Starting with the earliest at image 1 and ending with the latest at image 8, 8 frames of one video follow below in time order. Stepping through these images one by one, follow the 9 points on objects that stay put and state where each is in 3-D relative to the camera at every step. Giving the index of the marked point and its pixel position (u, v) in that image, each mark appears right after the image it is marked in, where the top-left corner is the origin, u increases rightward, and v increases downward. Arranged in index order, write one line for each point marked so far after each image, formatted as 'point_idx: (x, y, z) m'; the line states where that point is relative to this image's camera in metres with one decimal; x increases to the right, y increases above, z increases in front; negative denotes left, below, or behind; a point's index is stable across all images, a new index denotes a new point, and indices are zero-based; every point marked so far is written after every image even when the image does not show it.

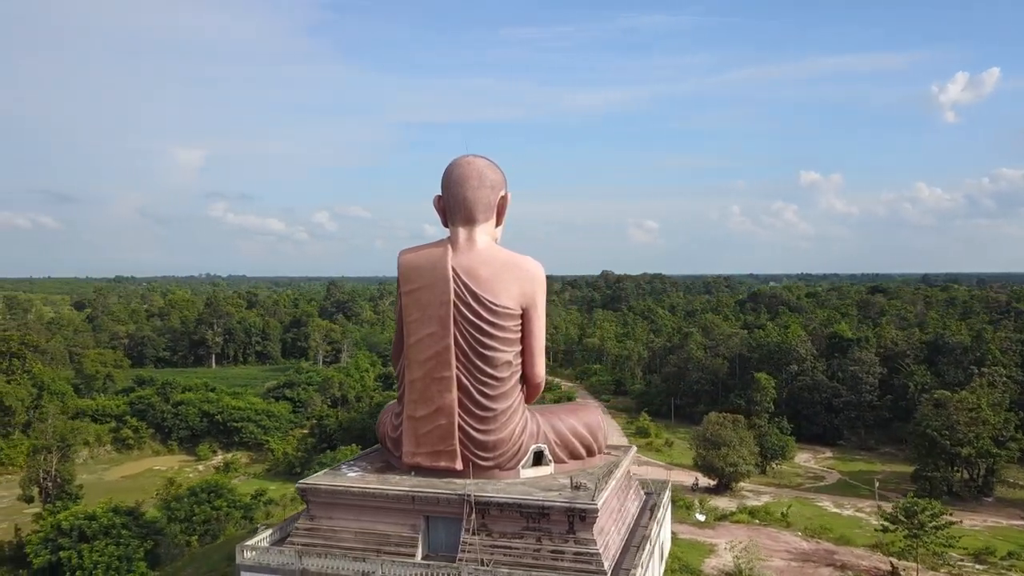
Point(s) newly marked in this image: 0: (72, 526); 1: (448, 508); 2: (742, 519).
0: (-7.6, -4.1, +11.7) m
1: (-0.9, -2.9, +8.8) m
2: (+5.3, -5.3, +15.7) m
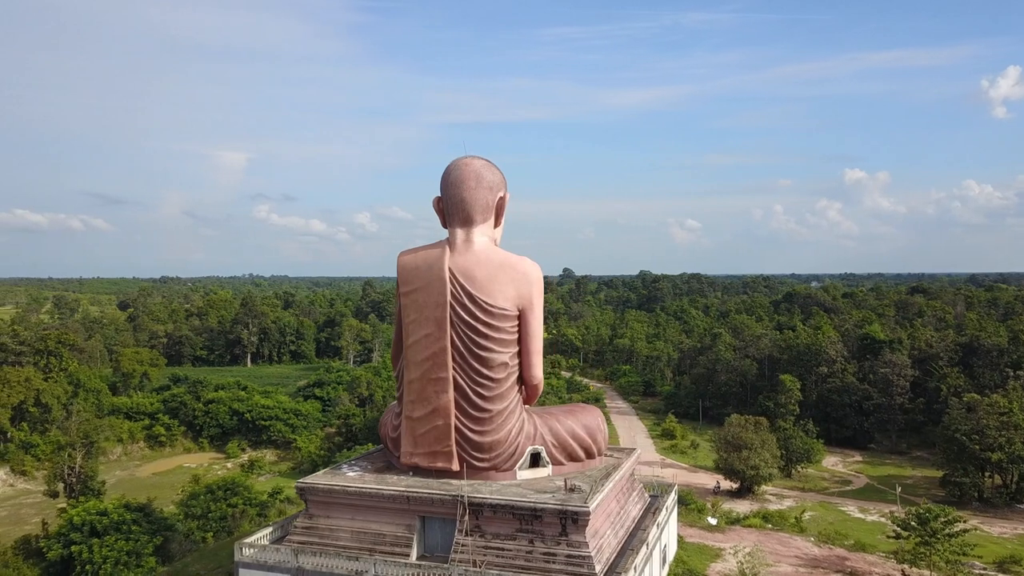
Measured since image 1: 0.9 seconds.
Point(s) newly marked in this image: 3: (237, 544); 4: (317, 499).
0: (-7.6, -4.1, +12.0) m
1: (-0.9, -2.9, +8.8) m
2: (+5.5, -5.3, +15.4) m
3: (-3.8, -3.5, +9.4) m
4: (-2.7, -2.9, +9.4) m
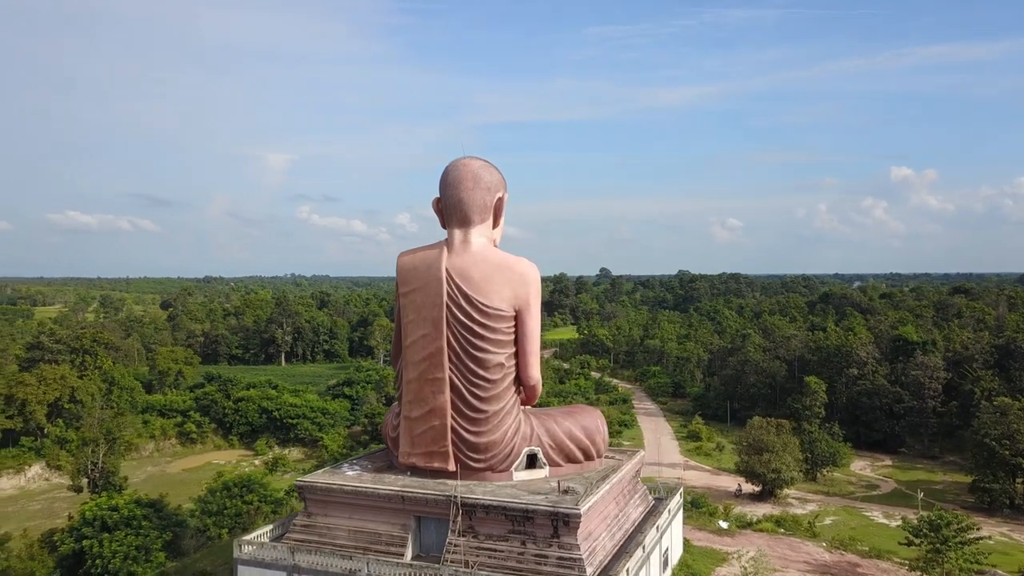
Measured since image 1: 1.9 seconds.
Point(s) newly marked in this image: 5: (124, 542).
0: (-7.5, -4.1, +12.2) m
1: (-1.0, -2.9, +8.8) m
2: (+5.7, -5.4, +15.2) m
3: (-3.9, -3.5, +9.5) m
4: (-2.8, -2.9, +9.5) m
5: (-6.8, -4.5, +11.9) m
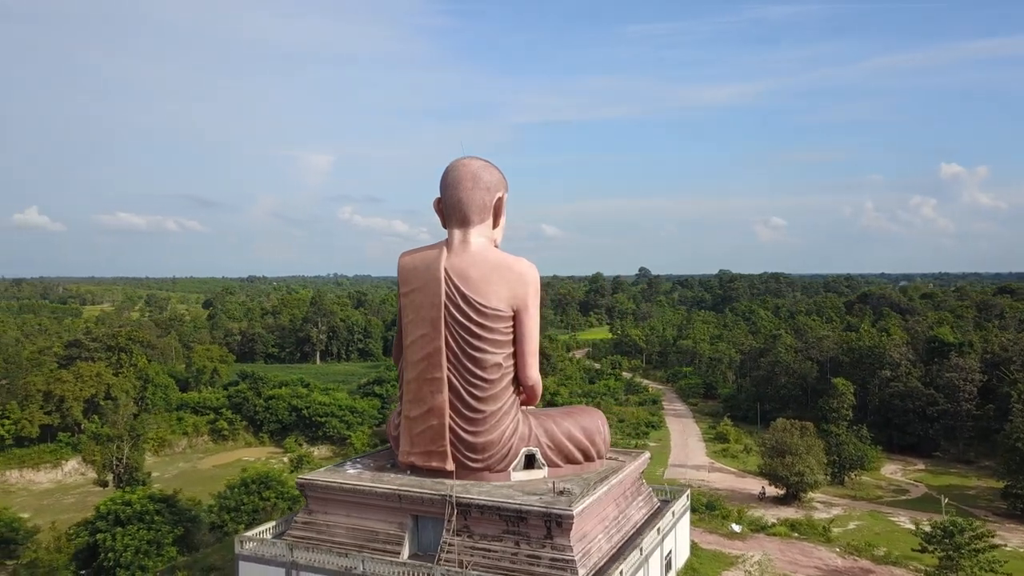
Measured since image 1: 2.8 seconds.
0: (-7.4, -4.1, +12.5) m
1: (-1.1, -2.9, +8.9) m
2: (+5.9, -5.4, +14.9) m
3: (-3.9, -3.5, +9.6) m
4: (-2.8, -2.9, +9.6) m
5: (-6.7, -4.5, +12.1) m
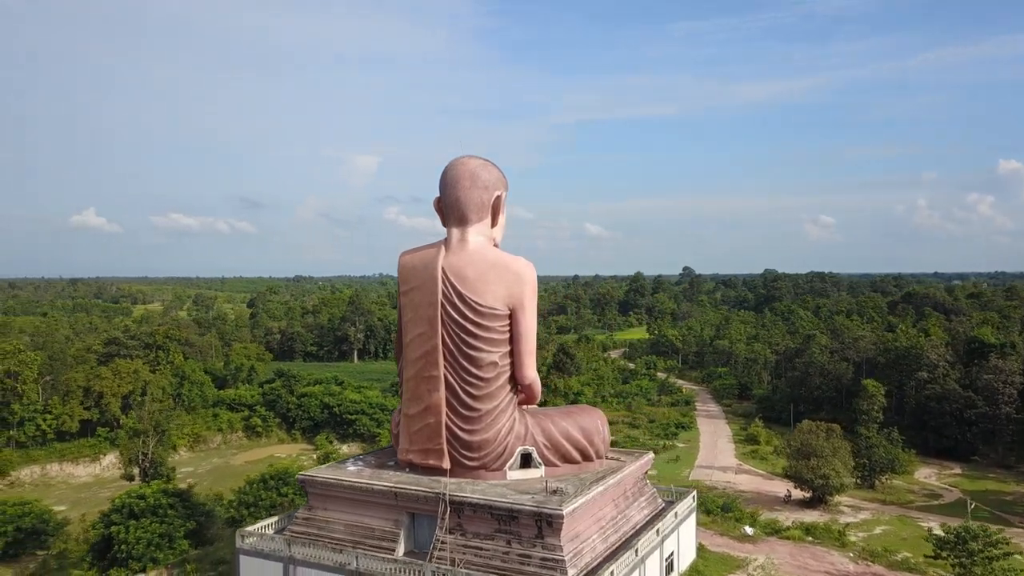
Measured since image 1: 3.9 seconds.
0: (-7.3, -4.1, +12.9) m
1: (-1.1, -2.8, +8.9) m
2: (+6.1, -5.3, +14.6) m
3: (-3.9, -3.5, +9.8) m
4: (-2.8, -2.9, +9.7) m
5: (-6.7, -4.4, +12.4) m
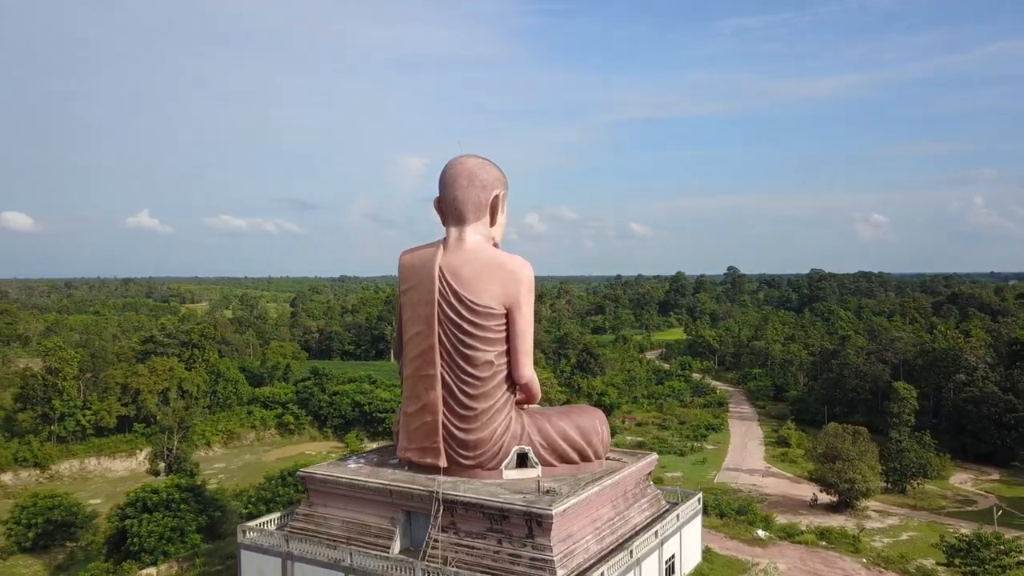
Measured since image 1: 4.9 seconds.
0: (-7.2, -4.1, +13.2) m
1: (-1.2, -2.8, +8.9) m
2: (+6.3, -5.3, +14.4) m
3: (-4.0, -3.5, +9.9) m
4: (-2.9, -2.9, +9.8) m
5: (-6.6, -4.4, +12.7) m
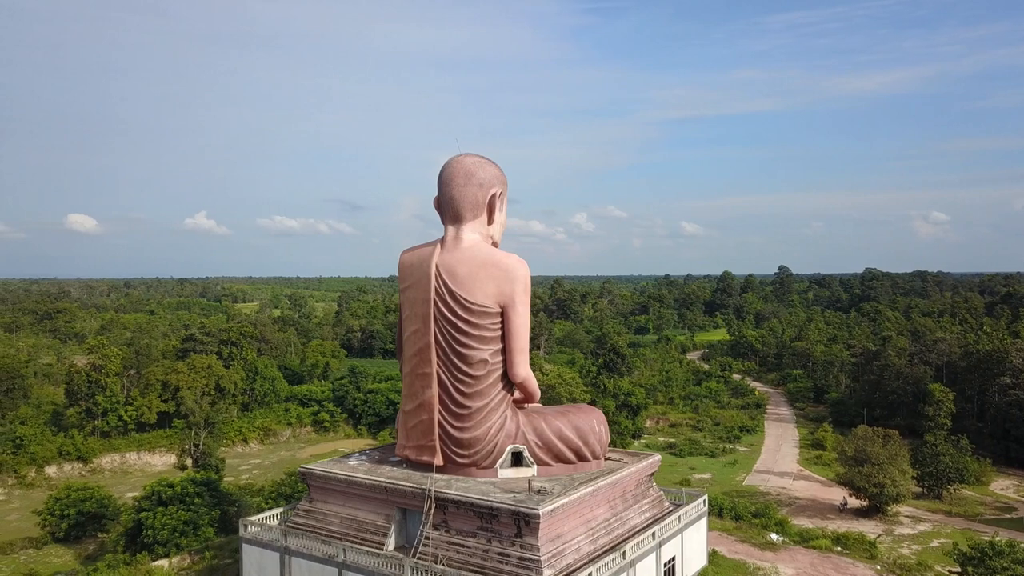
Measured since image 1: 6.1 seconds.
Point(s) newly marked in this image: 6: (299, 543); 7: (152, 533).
0: (-7.1, -4.0, +13.5) m
1: (-1.3, -2.8, +9.0) m
2: (+6.4, -5.3, +14.0) m
3: (-4.0, -3.5, +10.1) m
4: (-2.9, -2.9, +10.0) m
5: (-6.5, -4.4, +13.0) m
6: (-2.9, -3.5, +9.3) m
7: (-6.8, -4.6, +12.8) m
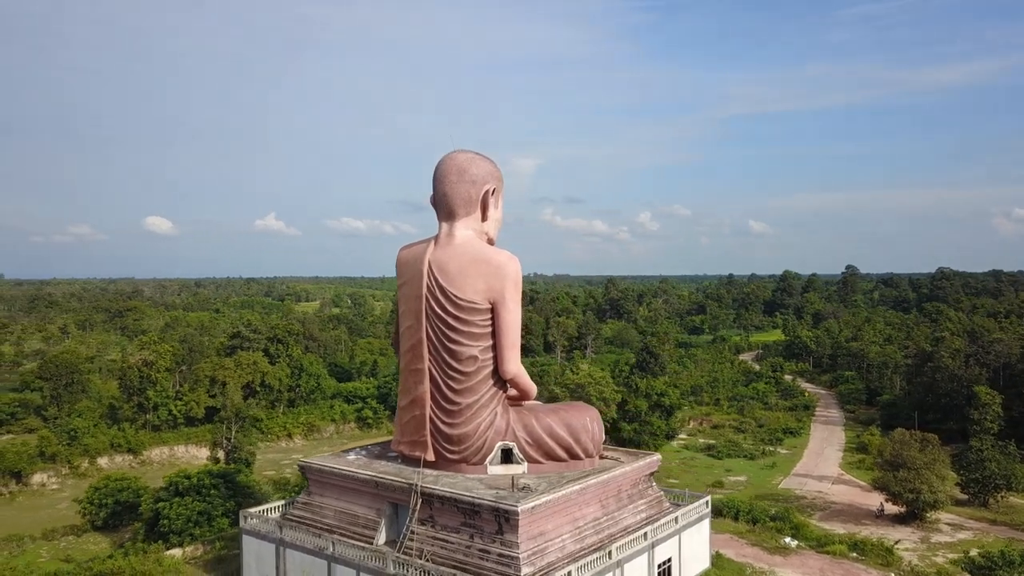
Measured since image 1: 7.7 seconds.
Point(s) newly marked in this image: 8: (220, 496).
0: (-7.0, -4.0, +14.0) m
1: (-1.5, -2.8, +9.1) m
2: (+6.6, -5.3, +13.7) m
3: (-4.1, -3.4, +10.4) m
4: (-3.0, -2.9, +10.2) m
5: (-6.4, -4.4, +13.4) m
6: (-3.0, -3.5, +9.5) m
7: (-6.7, -4.6, +13.2) m
8: (-6.0, -4.3, +13.9) m
